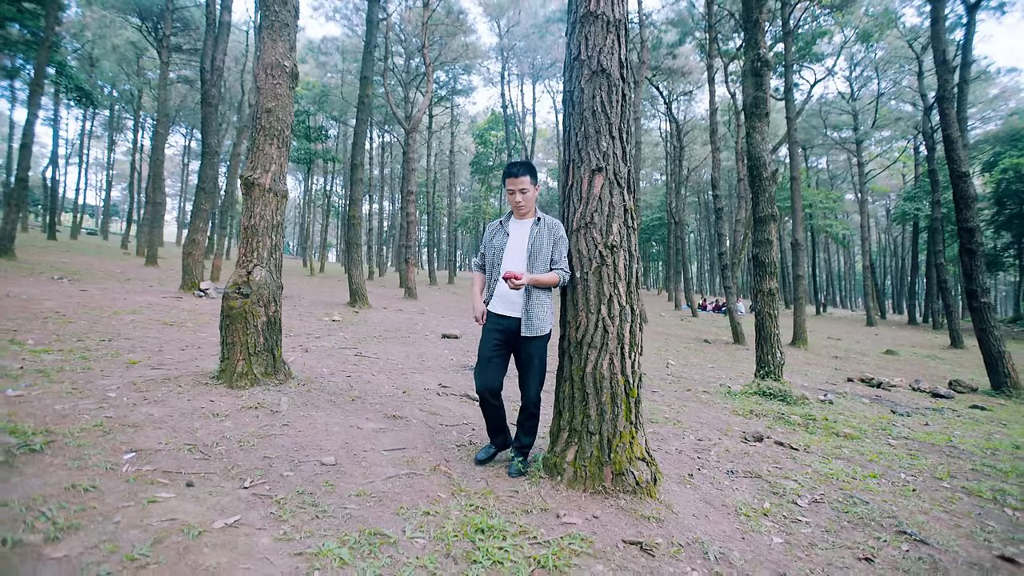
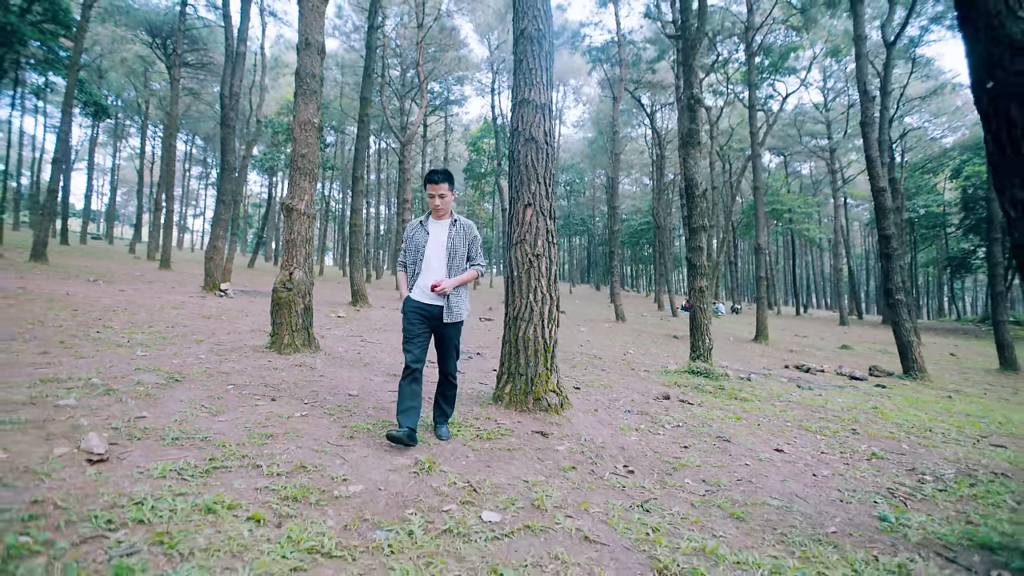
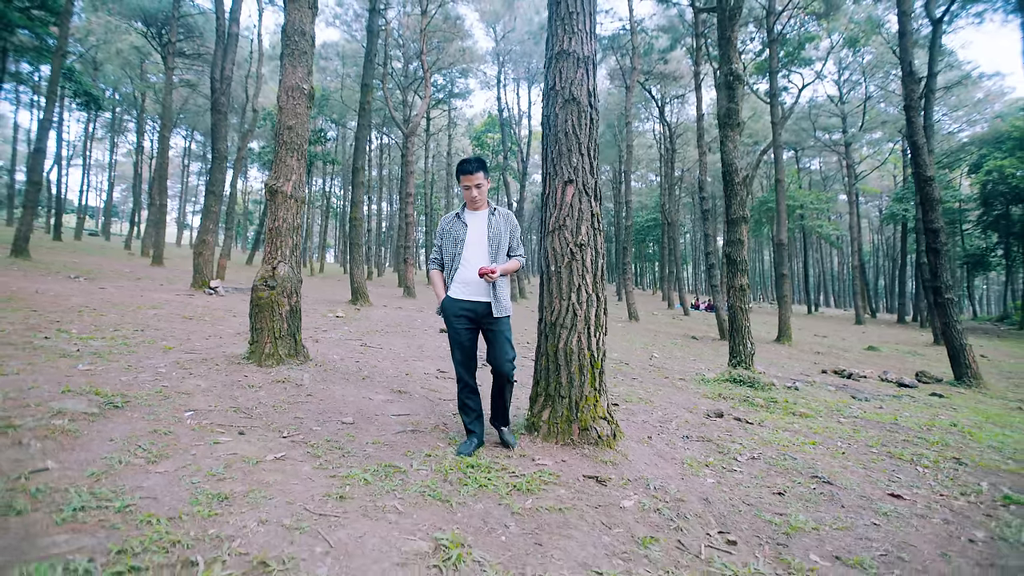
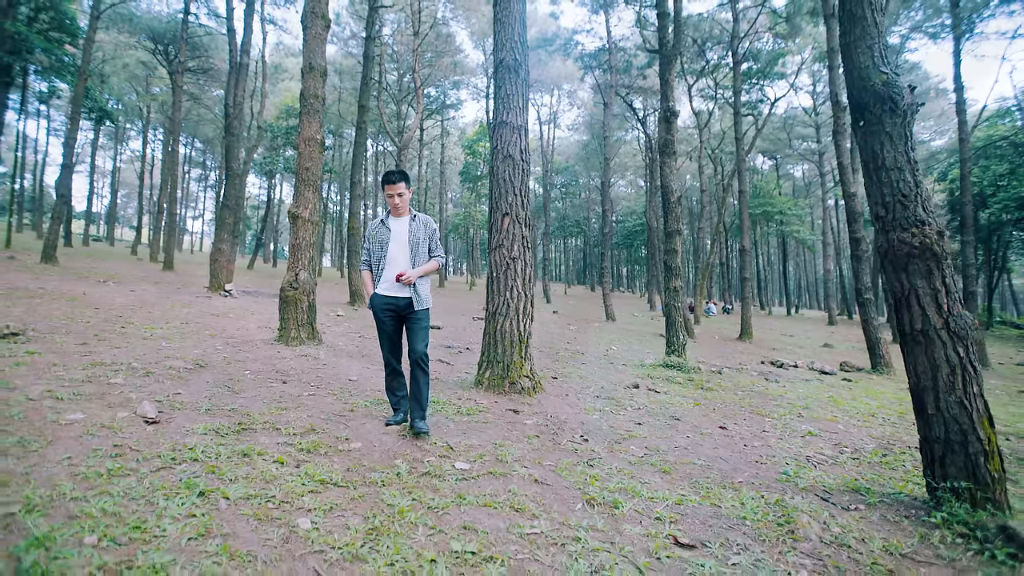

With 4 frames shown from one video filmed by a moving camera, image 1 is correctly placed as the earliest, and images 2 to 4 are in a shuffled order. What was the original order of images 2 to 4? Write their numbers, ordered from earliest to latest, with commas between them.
3, 2, 4
